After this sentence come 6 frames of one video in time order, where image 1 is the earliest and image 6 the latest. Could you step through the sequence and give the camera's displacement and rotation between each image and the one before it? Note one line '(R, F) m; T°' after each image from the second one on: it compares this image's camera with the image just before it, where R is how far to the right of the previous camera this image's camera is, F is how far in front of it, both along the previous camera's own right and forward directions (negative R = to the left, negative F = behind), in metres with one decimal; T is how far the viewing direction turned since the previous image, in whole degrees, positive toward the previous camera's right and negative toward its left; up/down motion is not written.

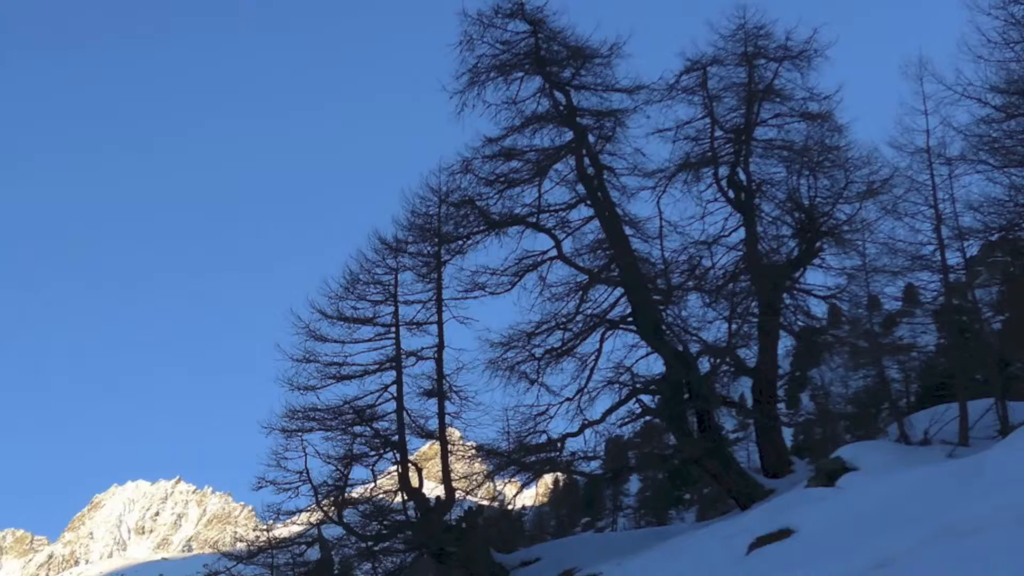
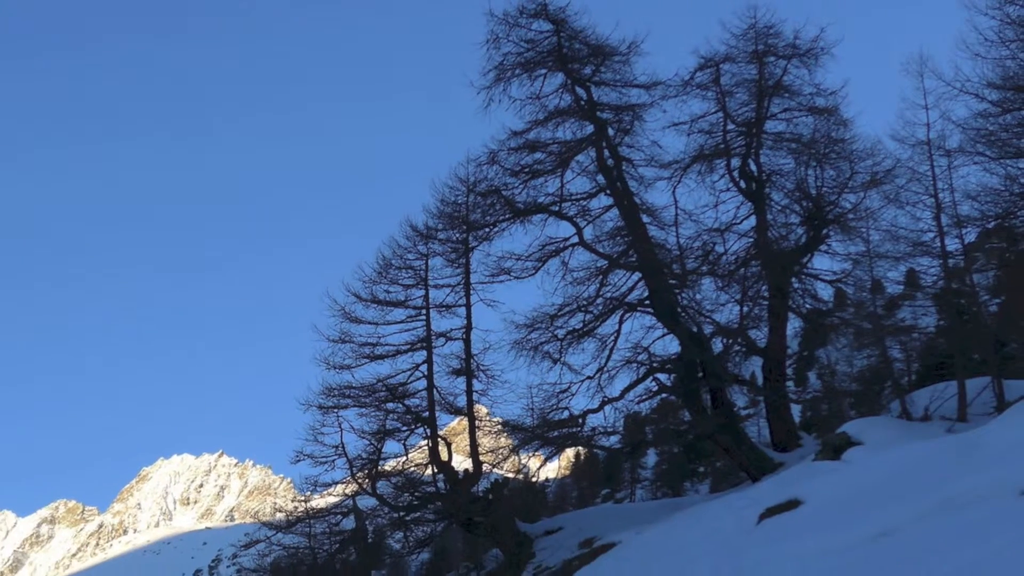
(0.0, -1.0) m; -1°
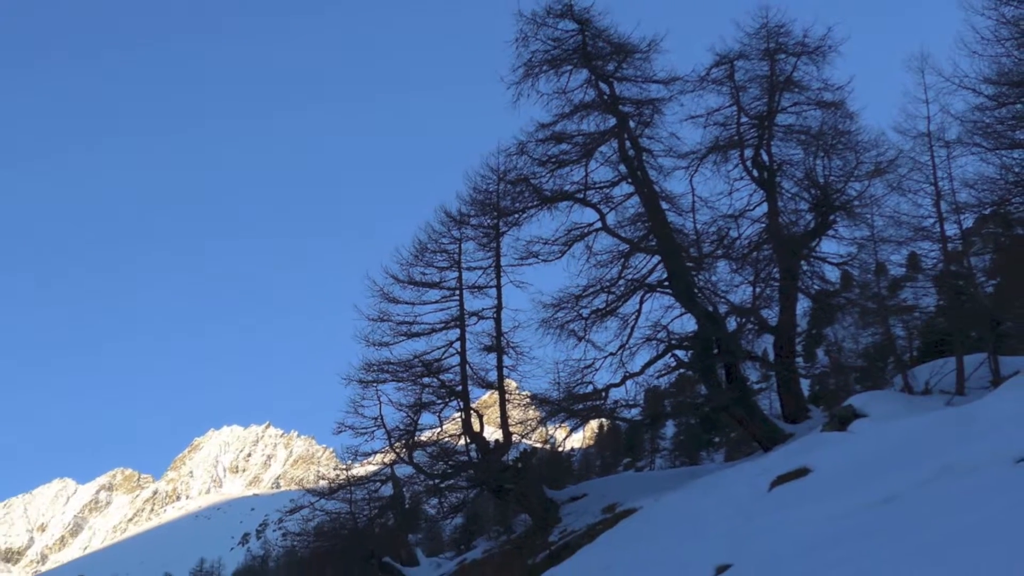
(0.0, -1.3) m; -2°
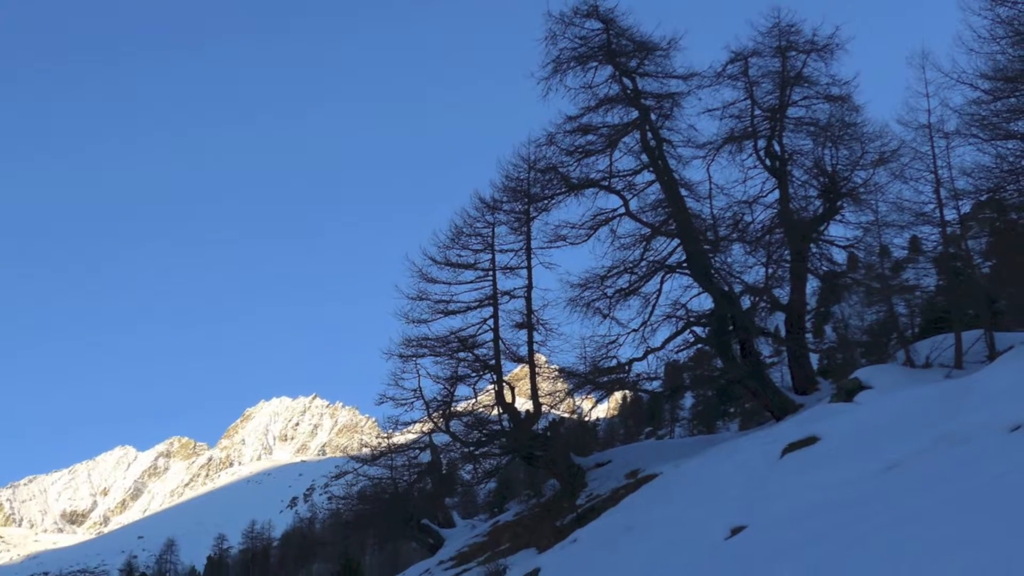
(0.0, -1.5) m; -2°
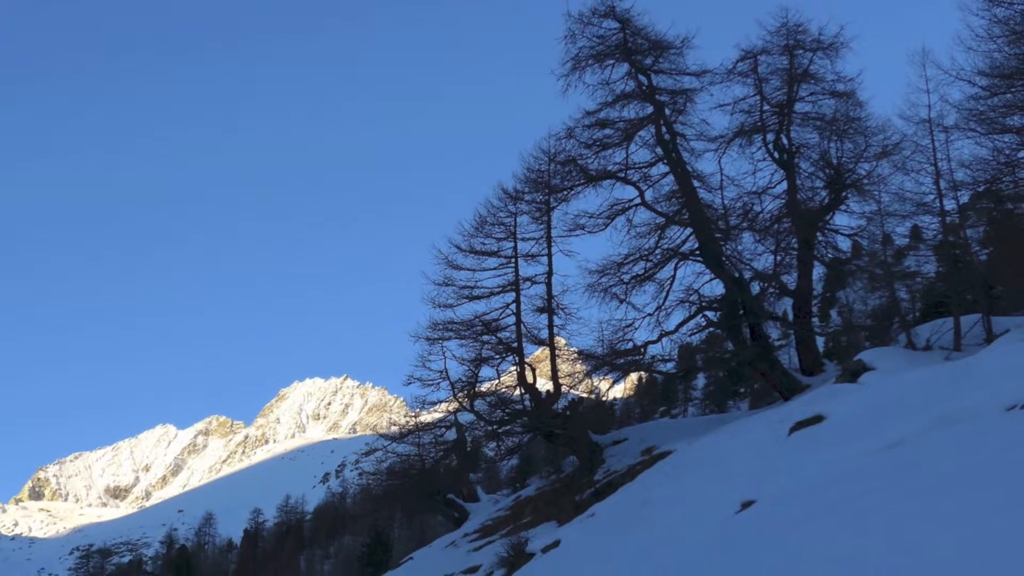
(0.0, -1.1) m; -1°
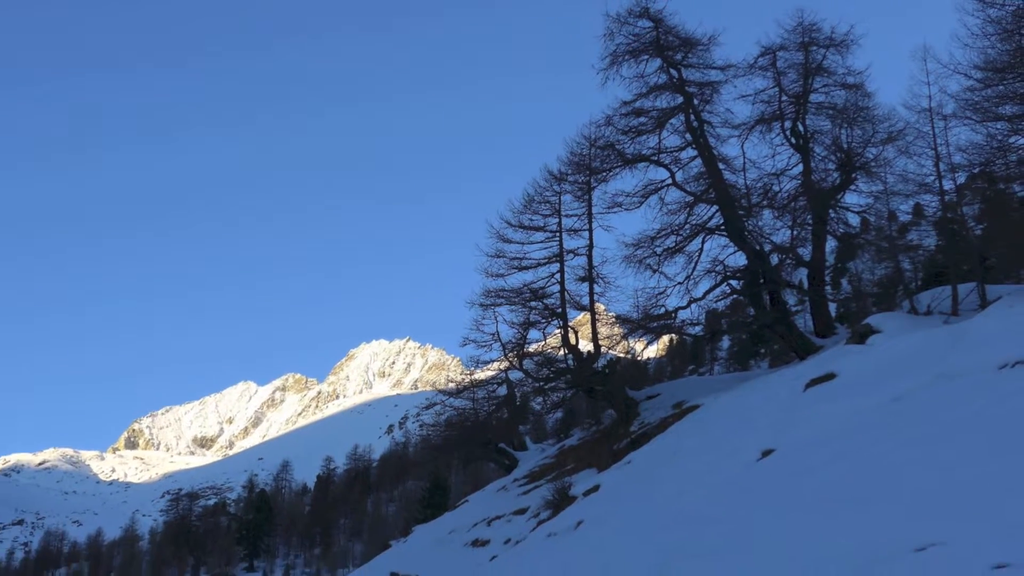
(+0.2, -2.7) m; -3°
